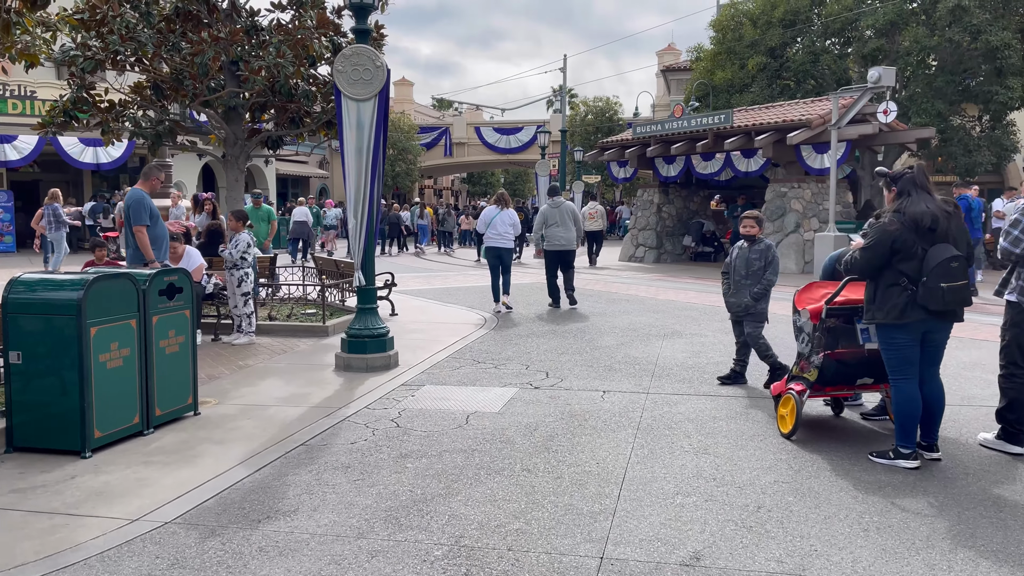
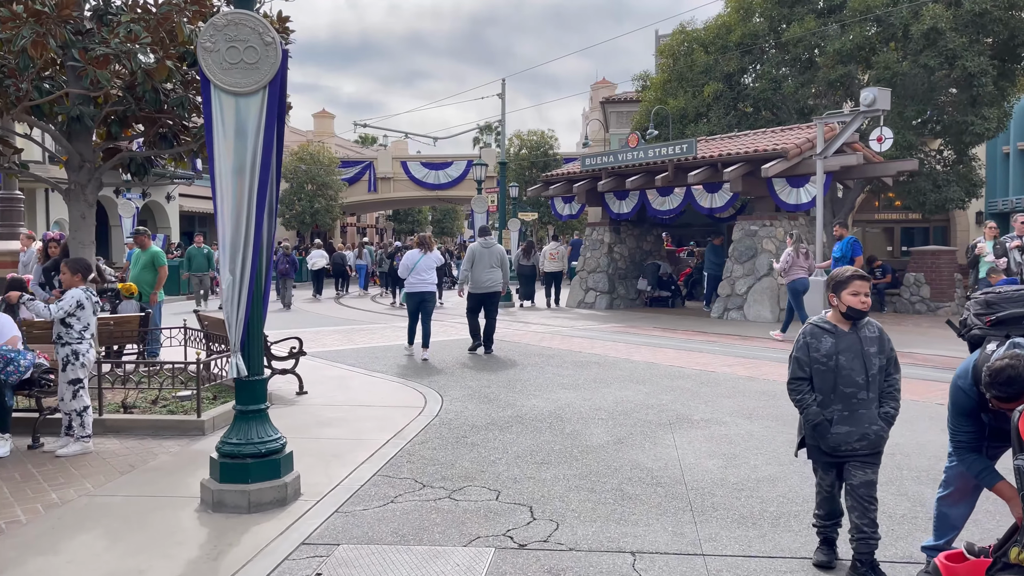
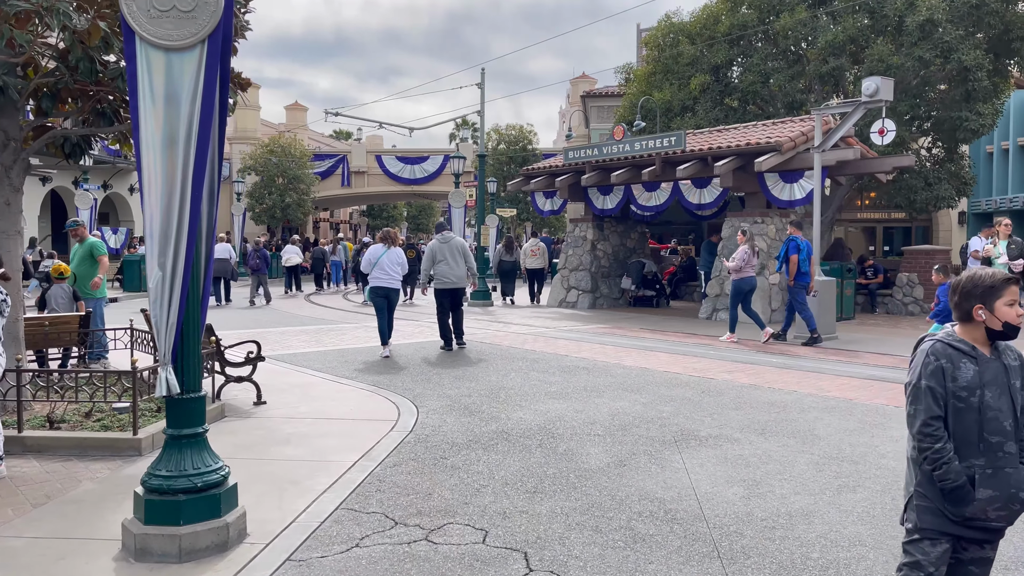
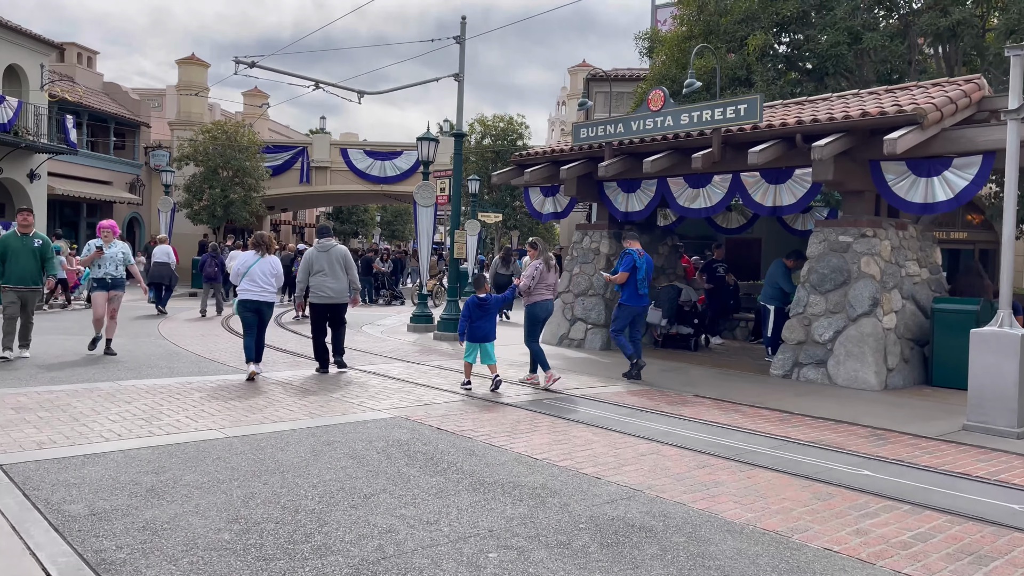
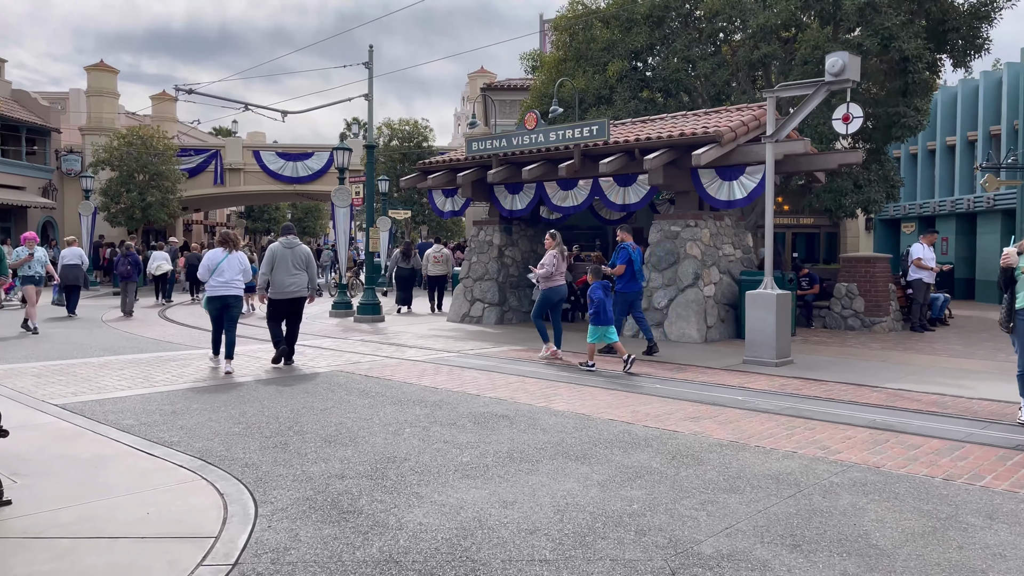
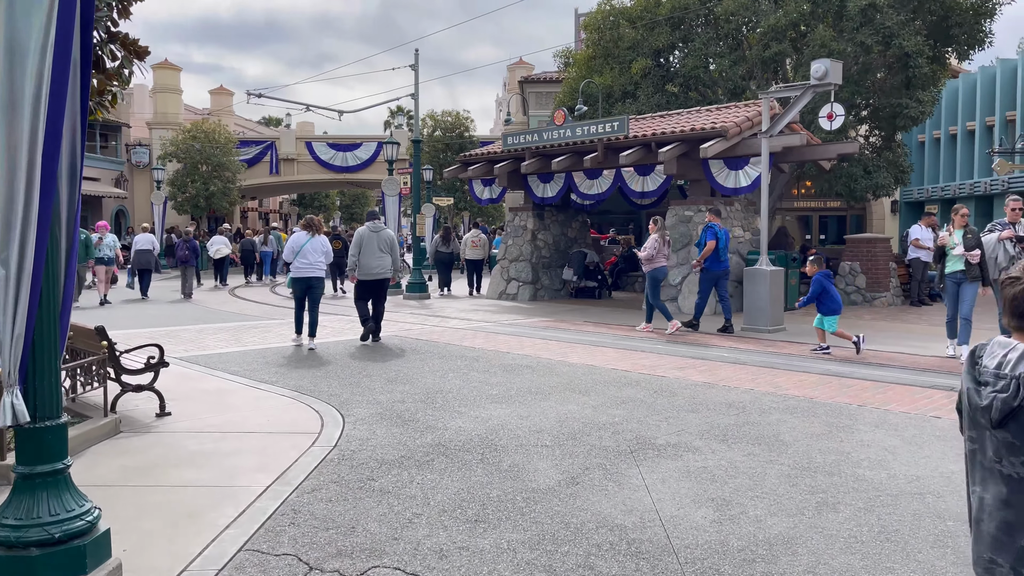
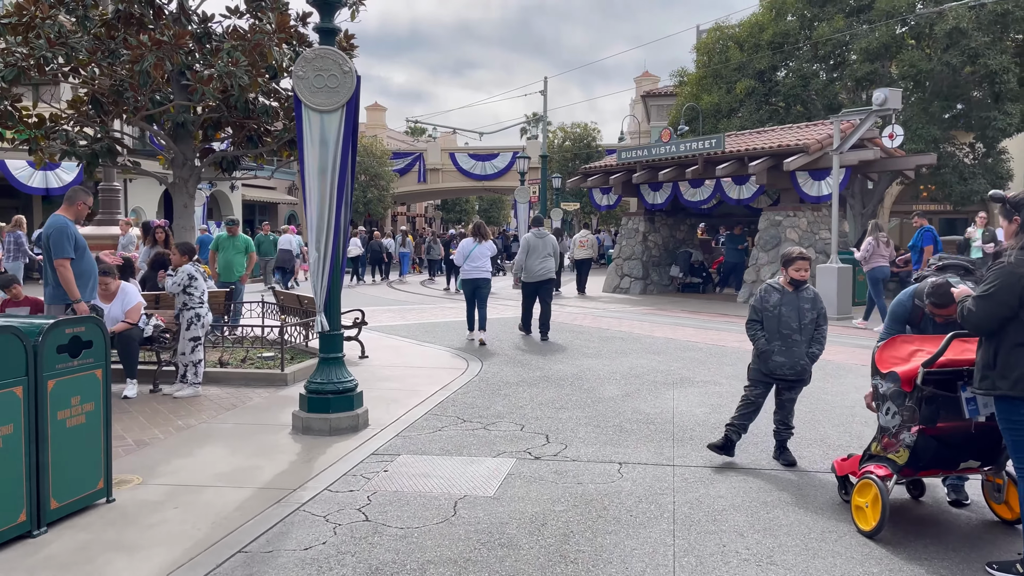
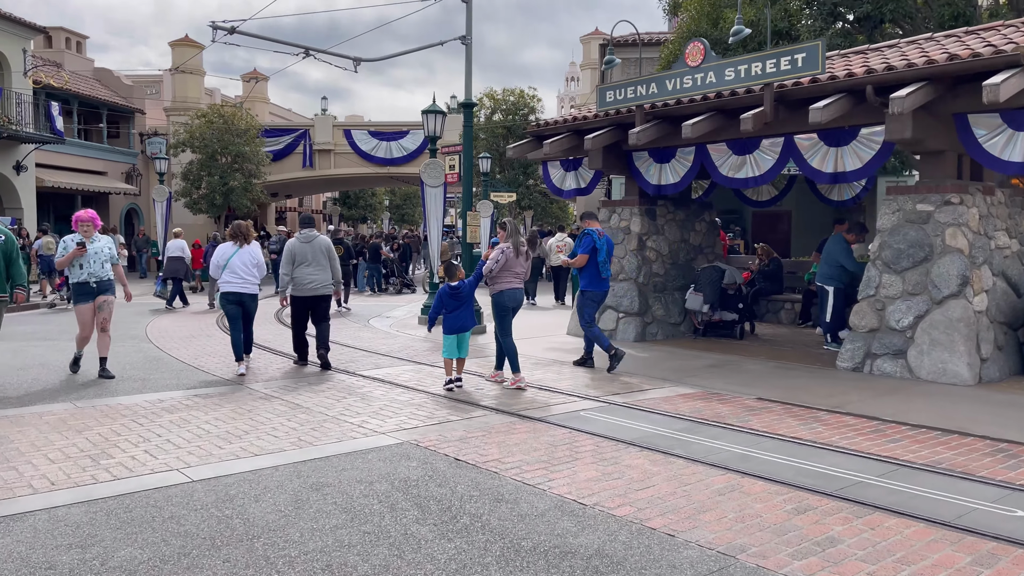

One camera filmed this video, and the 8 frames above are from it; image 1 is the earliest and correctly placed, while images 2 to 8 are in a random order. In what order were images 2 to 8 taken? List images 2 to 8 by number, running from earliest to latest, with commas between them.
7, 2, 3, 6, 5, 4, 8
